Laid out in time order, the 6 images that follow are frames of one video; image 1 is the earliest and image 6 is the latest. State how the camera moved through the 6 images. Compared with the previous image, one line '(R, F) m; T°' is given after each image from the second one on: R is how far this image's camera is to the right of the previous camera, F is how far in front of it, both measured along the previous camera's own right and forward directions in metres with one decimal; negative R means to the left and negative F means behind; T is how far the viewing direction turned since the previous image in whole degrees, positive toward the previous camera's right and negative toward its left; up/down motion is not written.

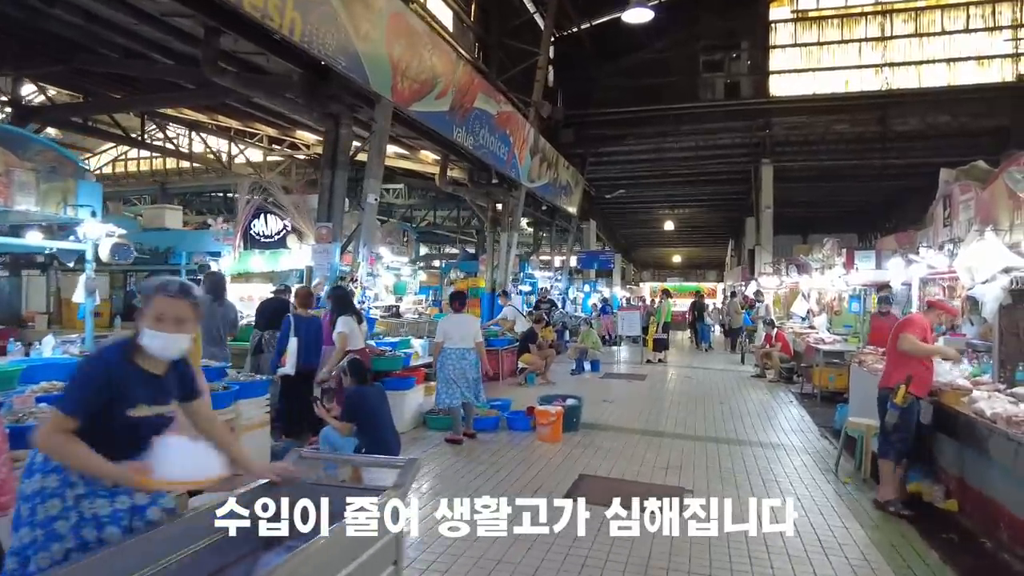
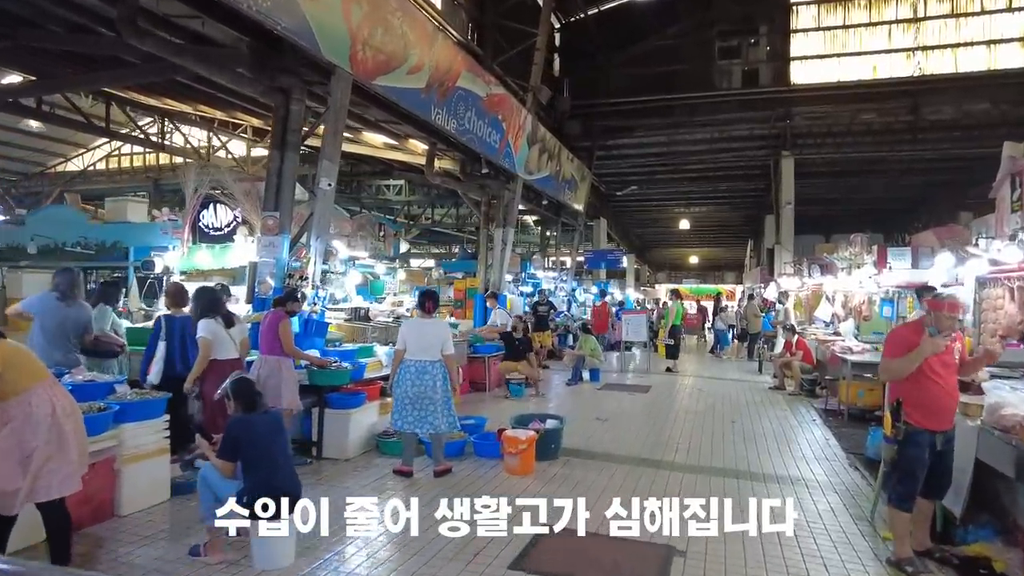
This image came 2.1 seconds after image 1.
(+0.4, +0.9) m; -2°
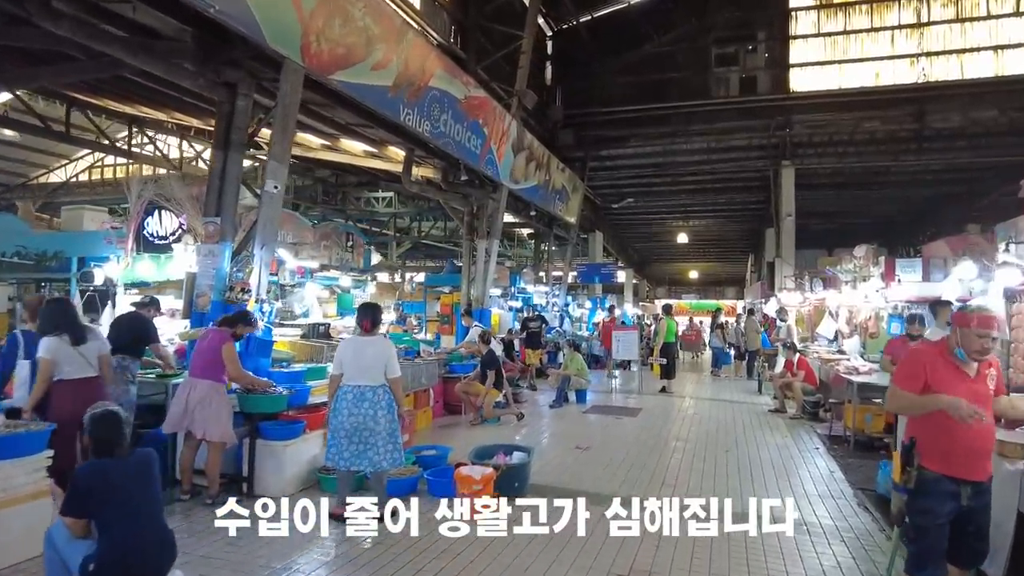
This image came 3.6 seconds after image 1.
(+0.3, +0.6) m; 0°
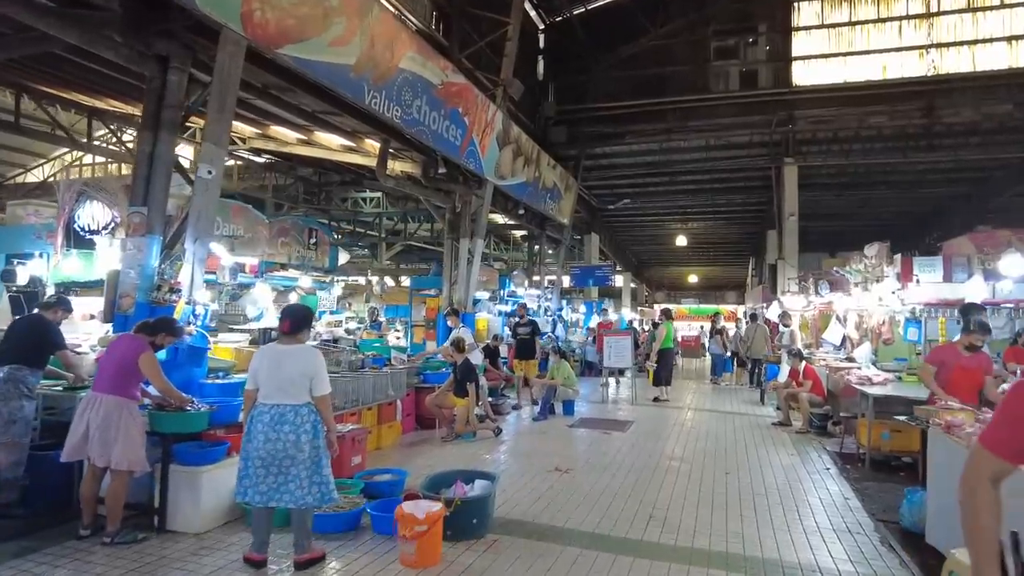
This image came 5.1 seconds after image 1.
(+0.2, +0.7) m; 0°
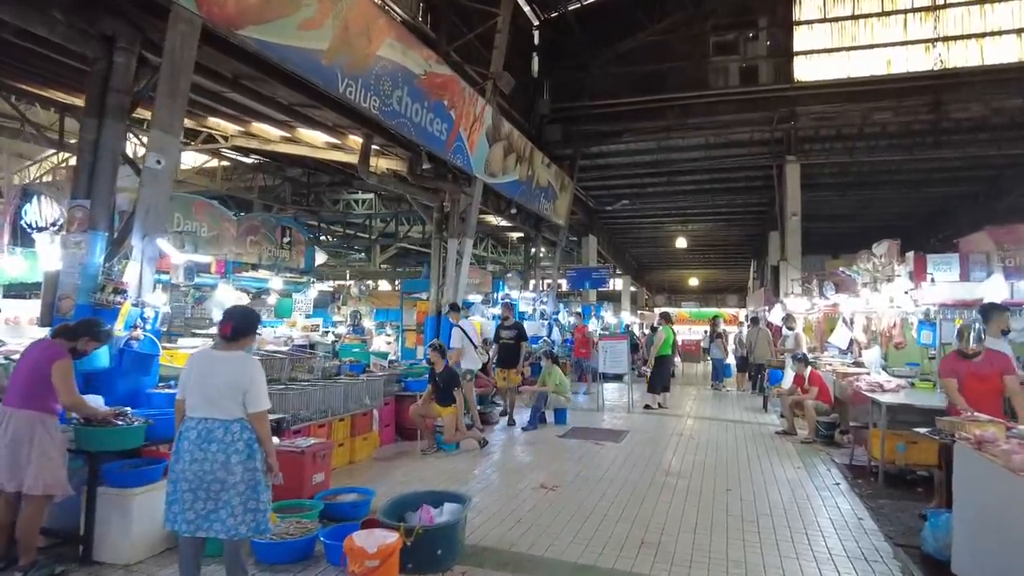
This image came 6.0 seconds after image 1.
(+0.2, +0.4) m; 0°
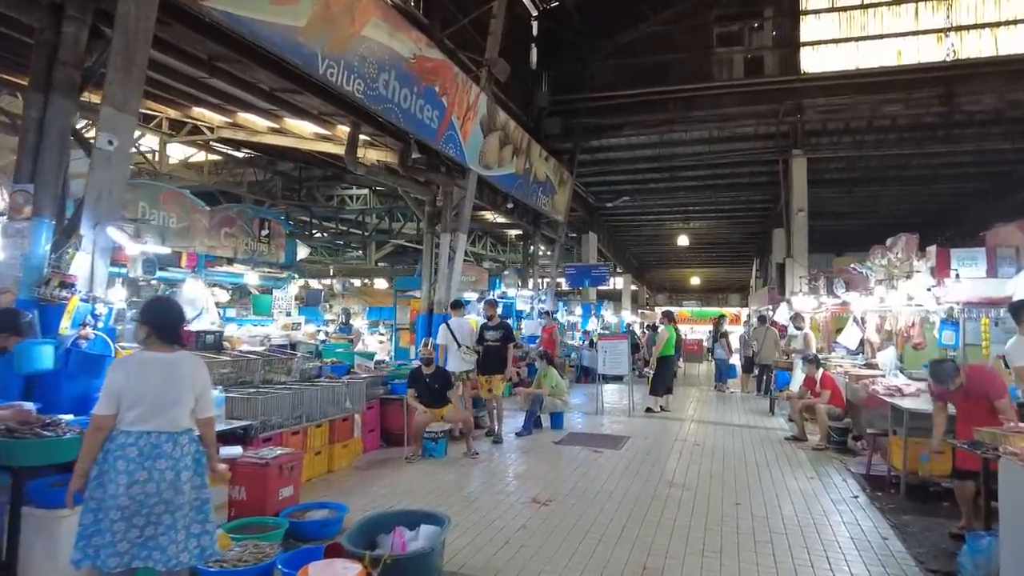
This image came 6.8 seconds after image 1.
(+0.1, +0.4) m; 0°
